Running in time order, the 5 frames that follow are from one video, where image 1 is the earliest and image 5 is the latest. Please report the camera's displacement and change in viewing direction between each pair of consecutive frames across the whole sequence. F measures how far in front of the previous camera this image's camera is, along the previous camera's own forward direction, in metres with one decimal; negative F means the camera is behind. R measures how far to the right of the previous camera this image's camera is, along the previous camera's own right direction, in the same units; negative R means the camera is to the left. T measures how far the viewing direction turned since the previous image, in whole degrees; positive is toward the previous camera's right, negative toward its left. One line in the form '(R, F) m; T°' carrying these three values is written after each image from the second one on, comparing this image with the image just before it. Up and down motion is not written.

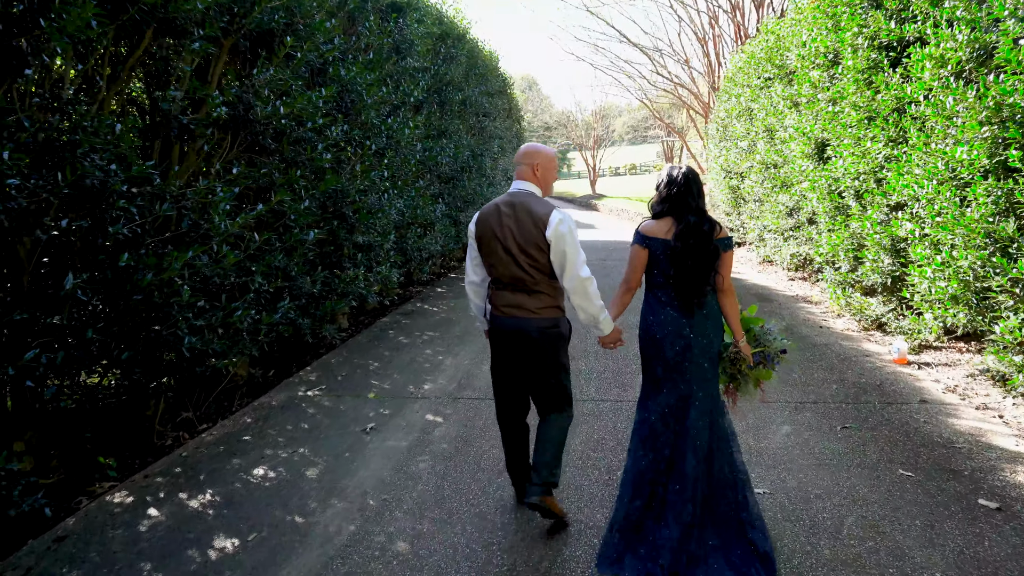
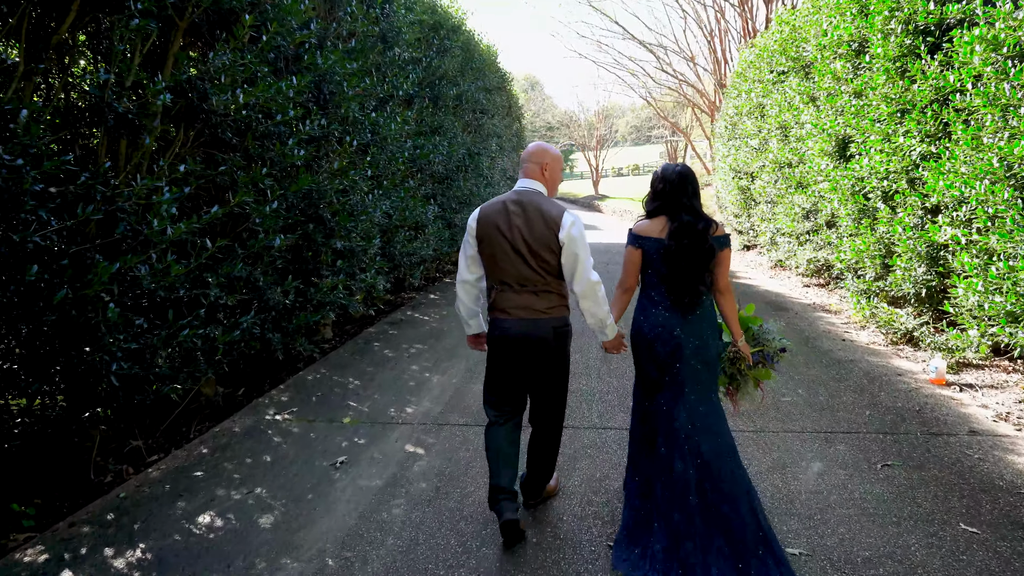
(+0.1, +0.5) m; 0°
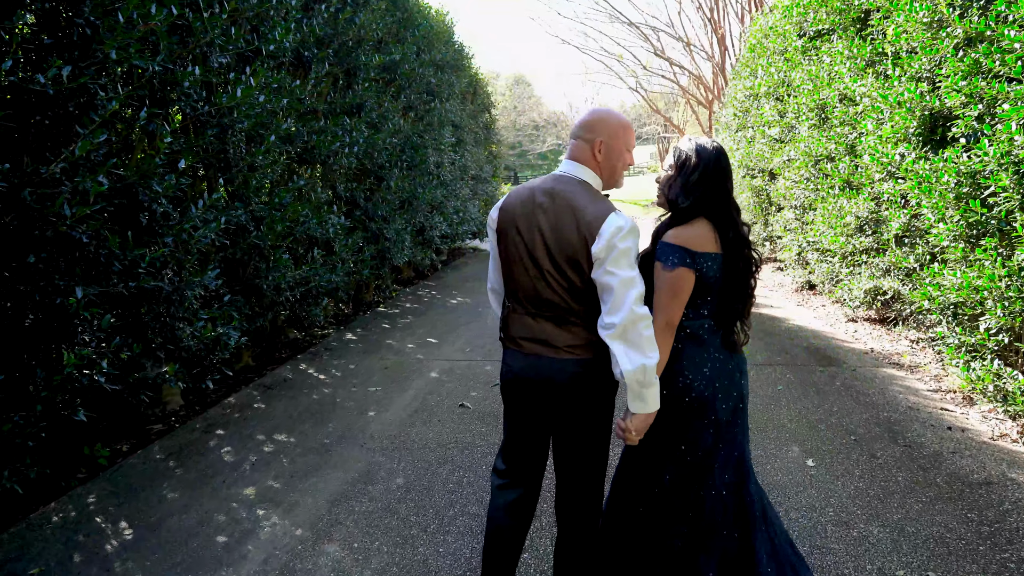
(+0.4, +2.0) m; +1°
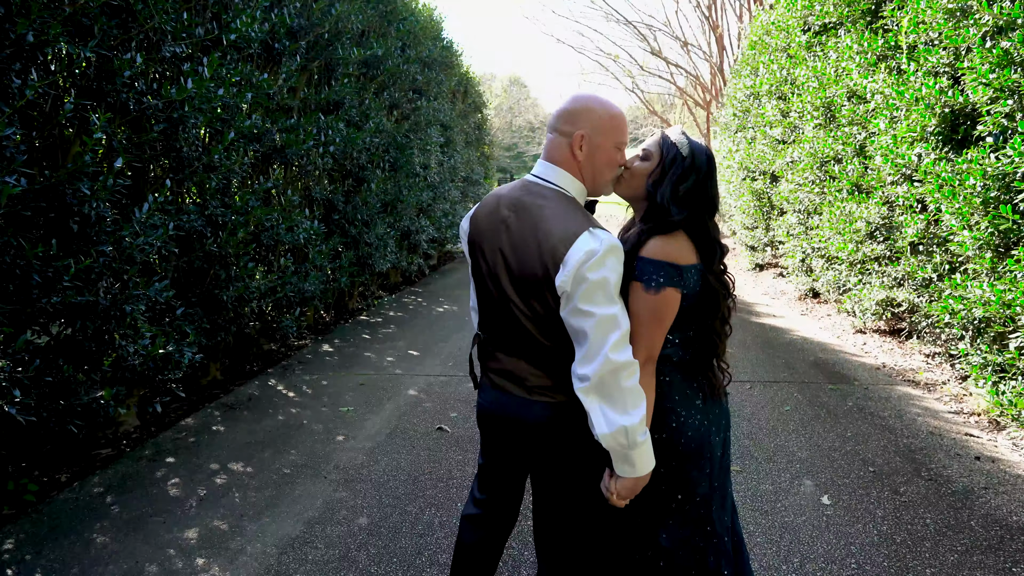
(+0.1, +0.4) m; 0°
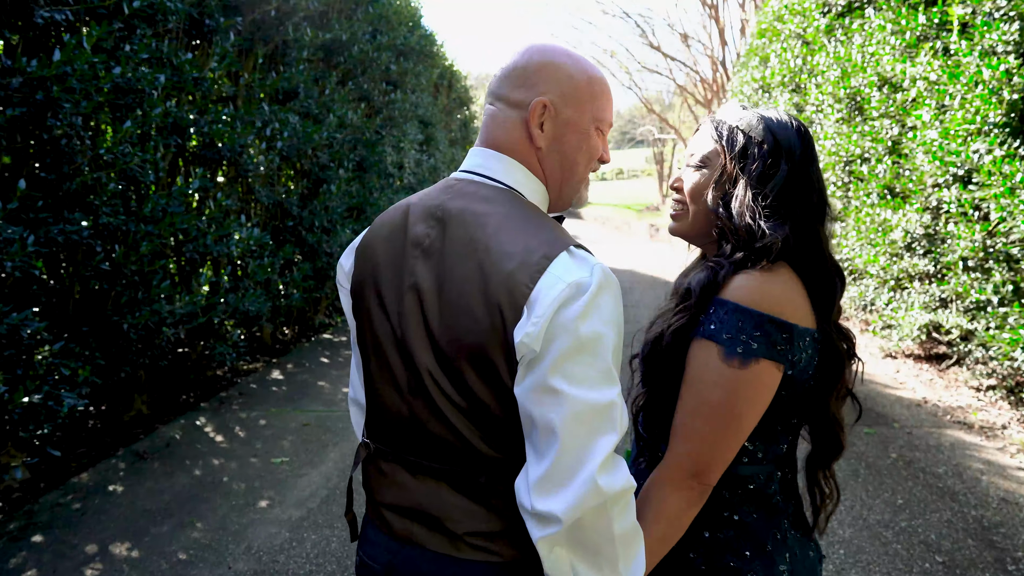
(+0.1, +0.7) m; 0°
